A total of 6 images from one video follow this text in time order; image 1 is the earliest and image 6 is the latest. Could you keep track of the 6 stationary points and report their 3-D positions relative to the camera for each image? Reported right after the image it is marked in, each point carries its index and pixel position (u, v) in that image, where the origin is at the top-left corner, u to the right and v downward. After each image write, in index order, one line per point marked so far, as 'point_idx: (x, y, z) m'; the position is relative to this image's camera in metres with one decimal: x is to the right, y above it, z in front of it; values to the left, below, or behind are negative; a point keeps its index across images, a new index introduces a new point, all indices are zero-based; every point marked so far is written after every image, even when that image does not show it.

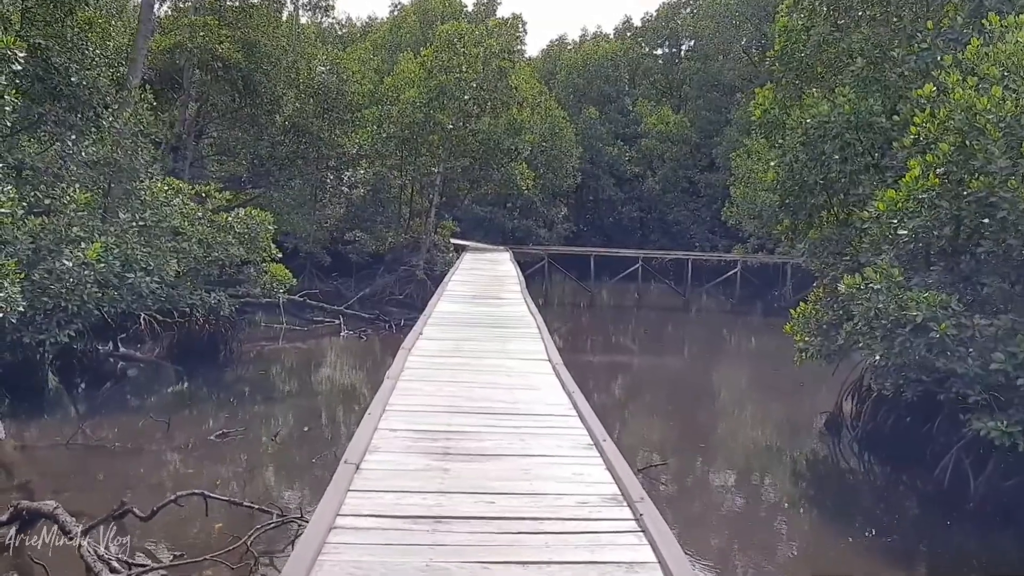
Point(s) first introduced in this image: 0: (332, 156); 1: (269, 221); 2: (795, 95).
0: (-3.1, +2.3, +16.5) m
1: (-2.9, +0.8, +11.2) m
2: (+2.6, +1.8, +8.7) m
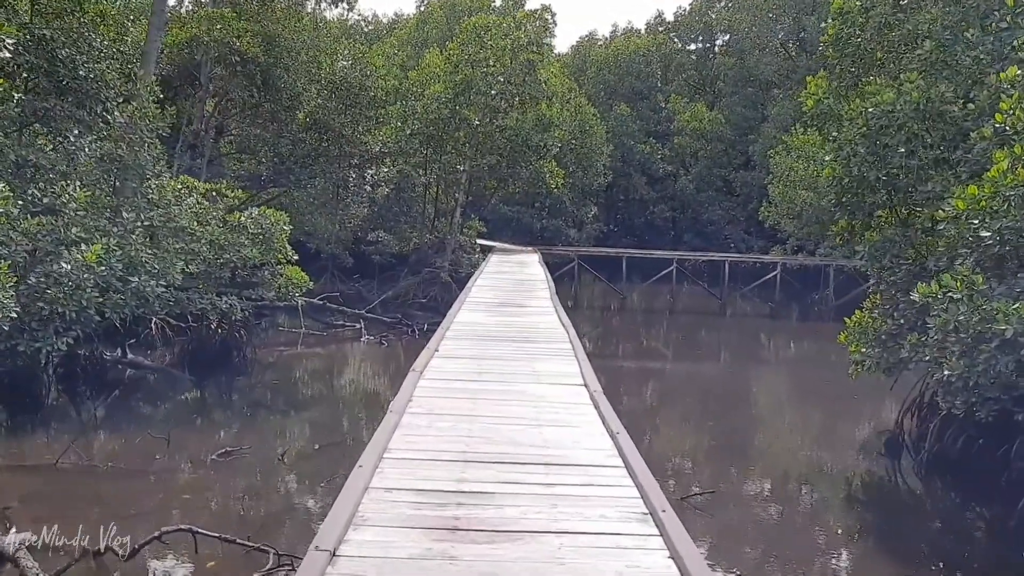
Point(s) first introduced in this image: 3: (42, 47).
0: (-2.7, +2.3, +15.9) m
1: (-2.6, +0.7, +10.6) m
2: (+2.8, +1.7, +7.9) m
3: (-4.1, +2.1, +8.2) m
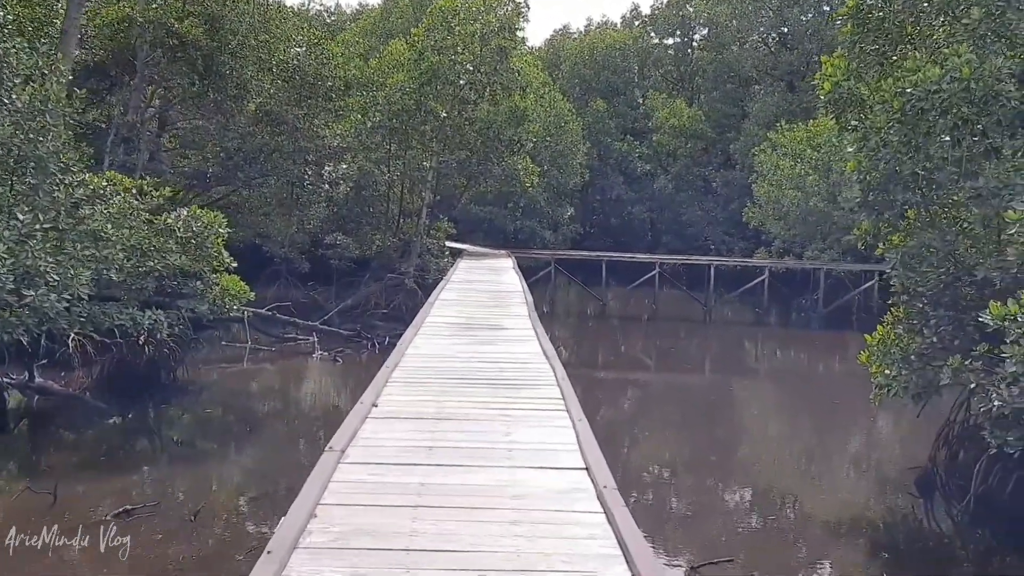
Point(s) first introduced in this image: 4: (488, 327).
0: (-3.1, +2.2, +14.7) m
1: (-2.9, +0.6, +9.4) m
2: (+2.6, +1.6, +6.8) m
3: (-4.3, +2.0, +6.9) m
4: (-0.2, -0.3, +7.5) m
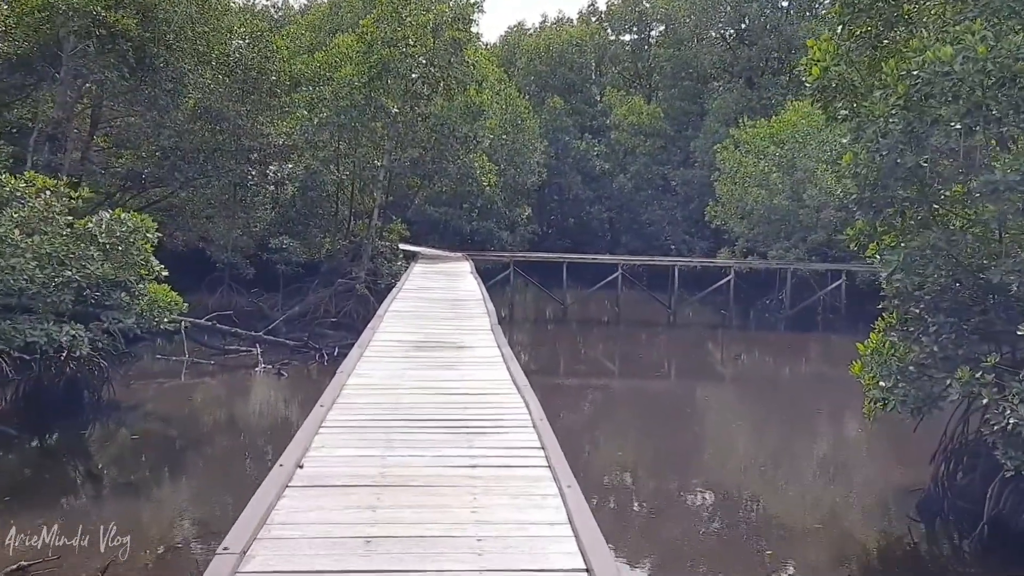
0: (-3.8, +2.1, +13.8) m
1: (-3.3, +0.5, +8.5) m
2: (+2.3, +1.6, +6.2) m
3: (-4.6, +1.9, +6.0) m
4: (-0.5, -0.4, +6.8) m
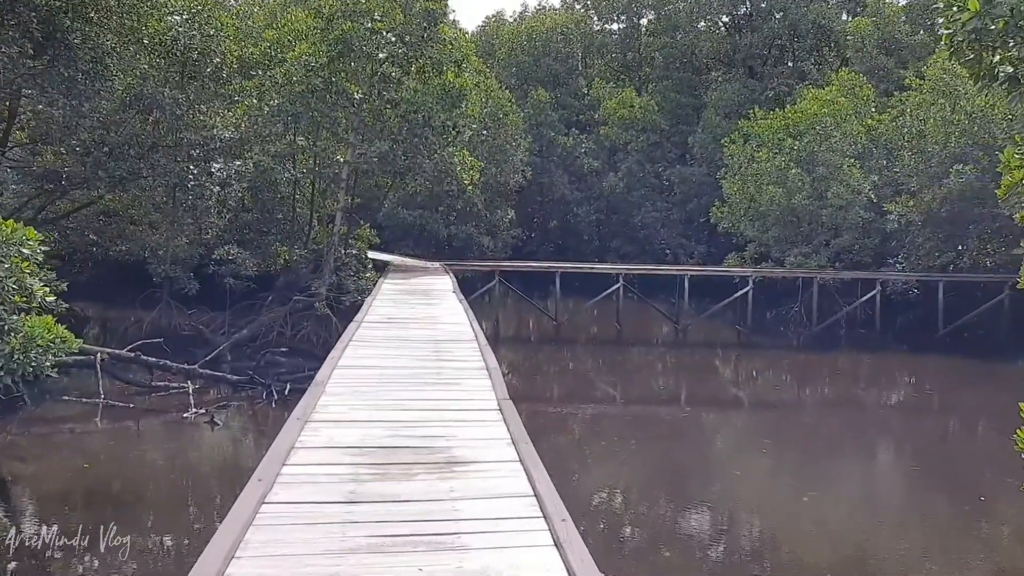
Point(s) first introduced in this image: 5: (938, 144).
0: (-3.9, +1.8, +11.7) m
1: (-3.3, +0.3, +6.4) m
2: (+2.4, +1.4, +4.3) m
3: (-4.5, +1.7, +3.8) m
4: (-0.4, -0.6, +4.7) m
5: (+6.1, +2.1, +13.5) m
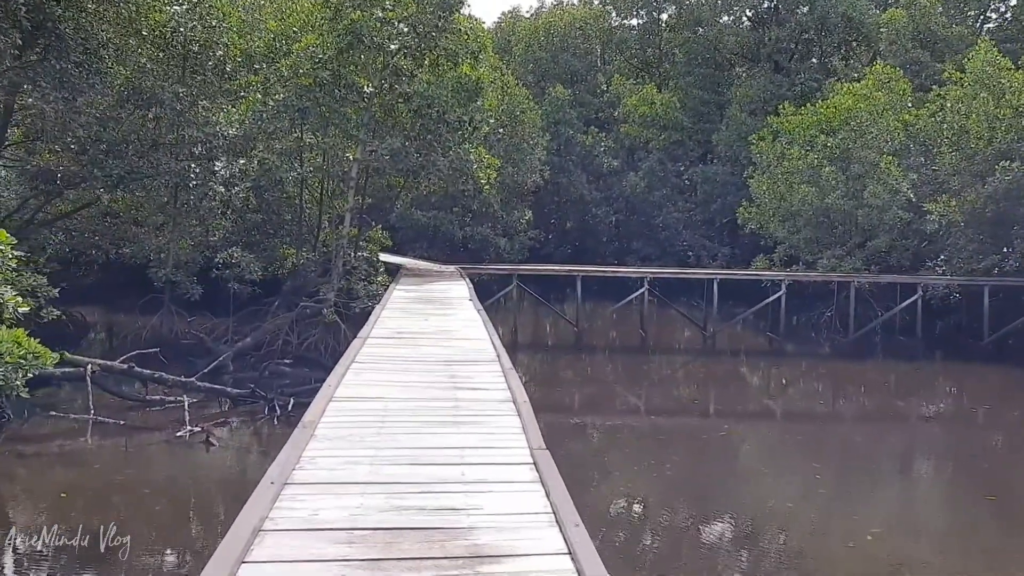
0: (-3.7, +1.8, +11.1) m
1: (-3.1, +0.3, +5.8) m
2: (+2.5, +1.4, +3.6) m
3: (-4.4, +1.6, +3.2) m
4: (-0.3, -0.6, +4.1) m
5: (+6.3, +2.0, +12.7) m
